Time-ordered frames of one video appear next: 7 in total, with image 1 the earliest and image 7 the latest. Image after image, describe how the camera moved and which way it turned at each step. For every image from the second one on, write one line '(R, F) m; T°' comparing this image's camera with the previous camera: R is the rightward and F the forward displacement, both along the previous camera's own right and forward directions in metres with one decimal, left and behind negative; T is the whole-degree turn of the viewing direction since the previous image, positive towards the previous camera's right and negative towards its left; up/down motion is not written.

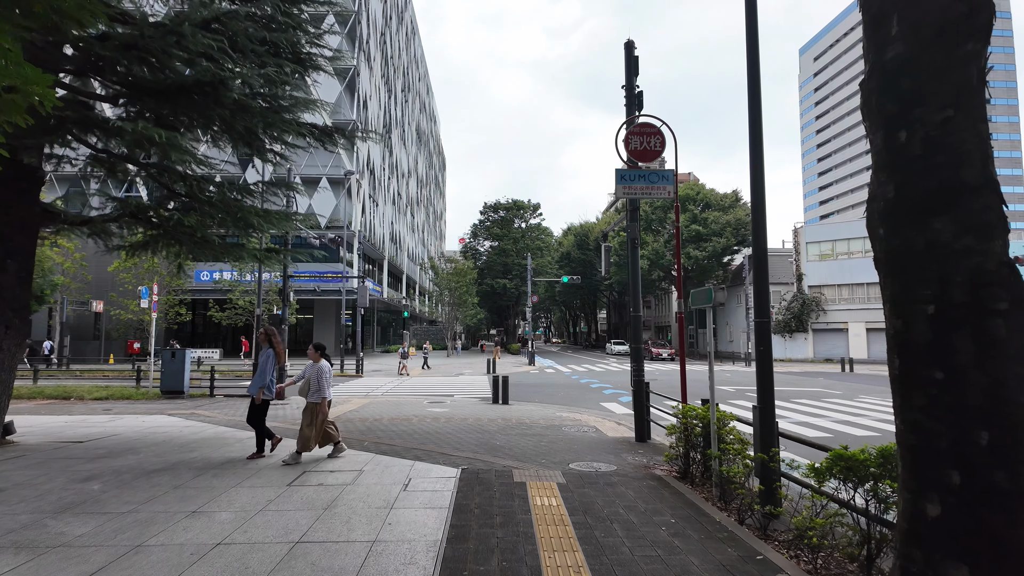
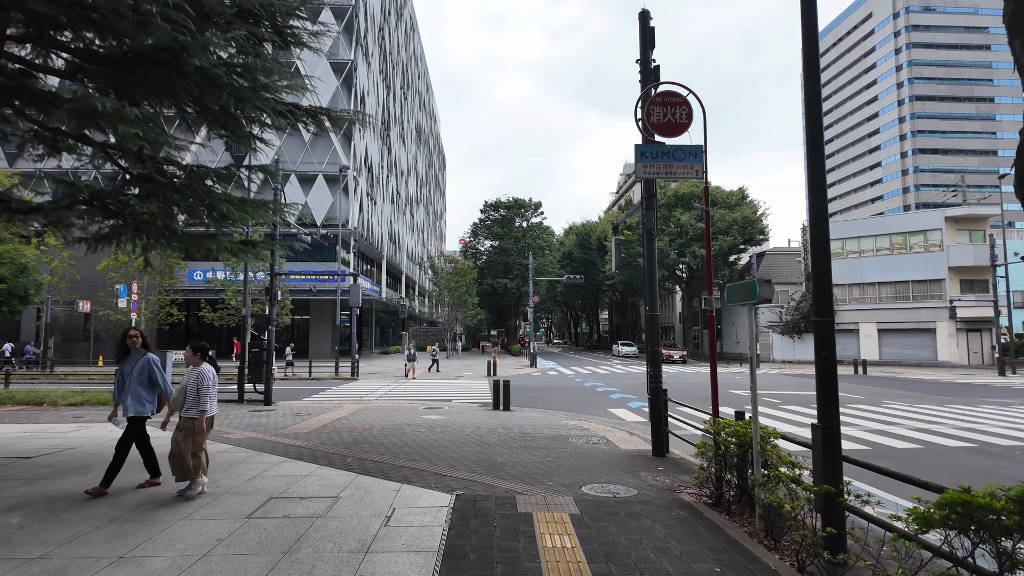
(0.0, +1.0) m; 0°
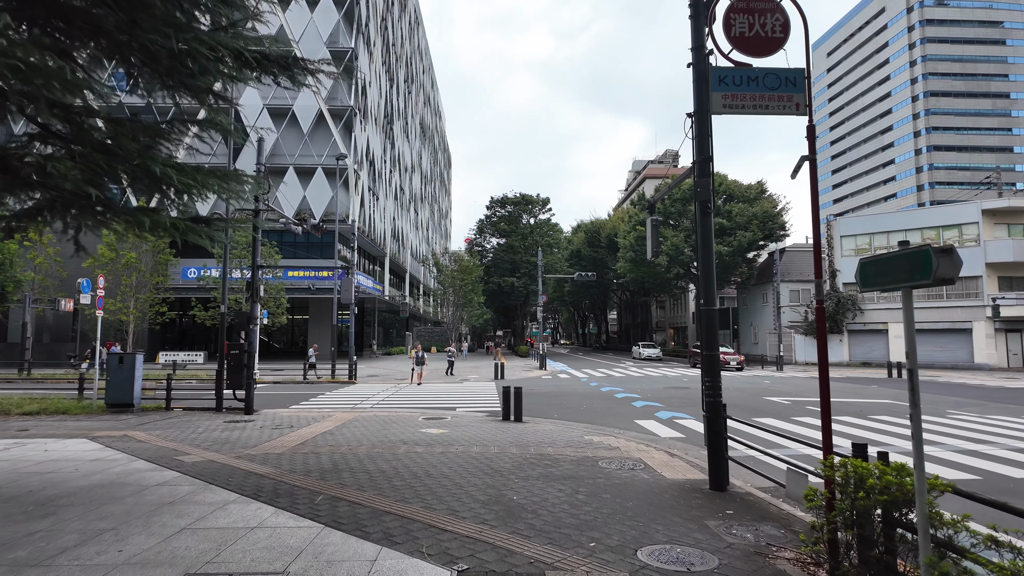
(-0.1, +1.8) m; -1°
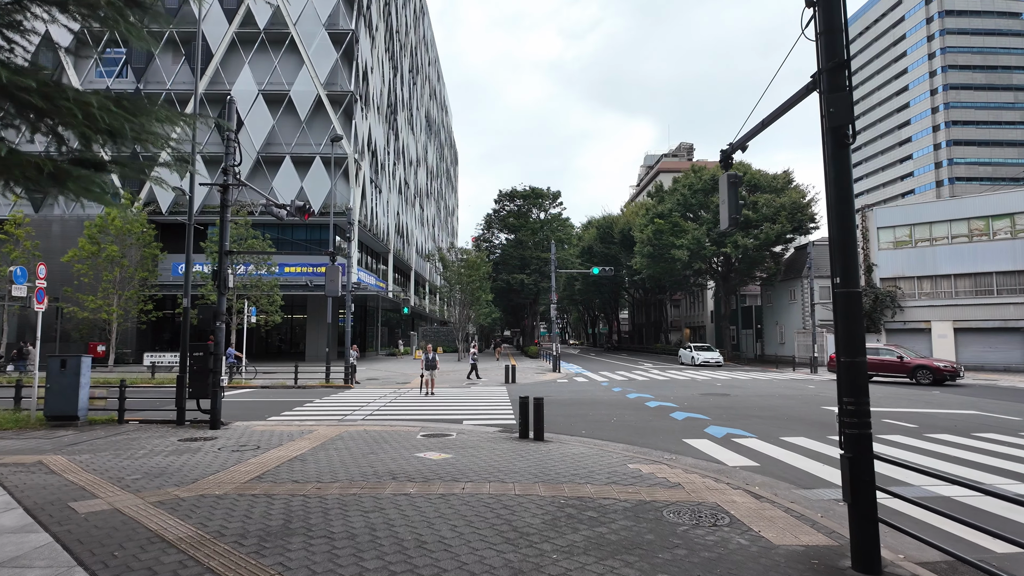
(-0.2, +2.3) m; -1°
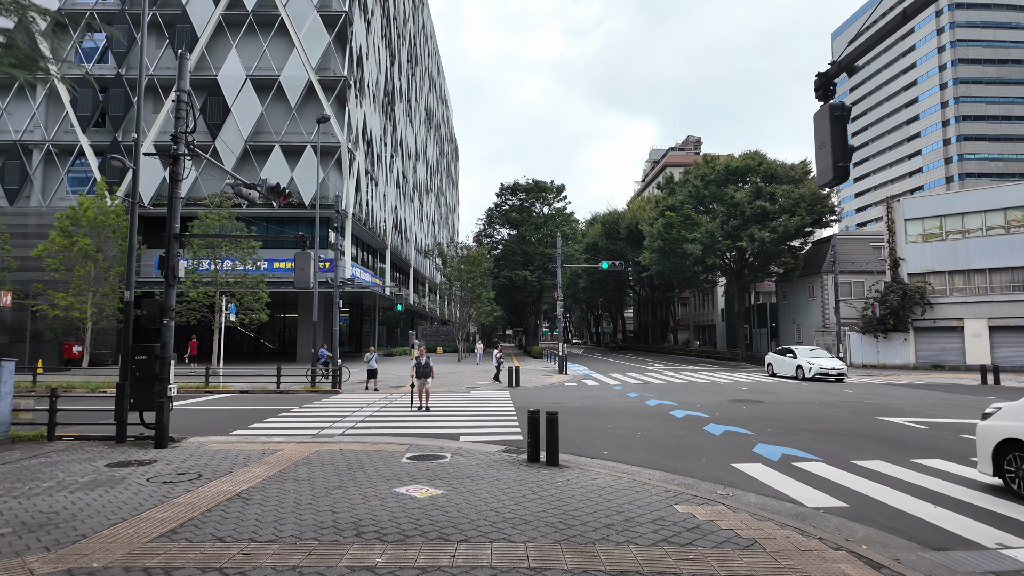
(-0.1, +2.0) m; 0°
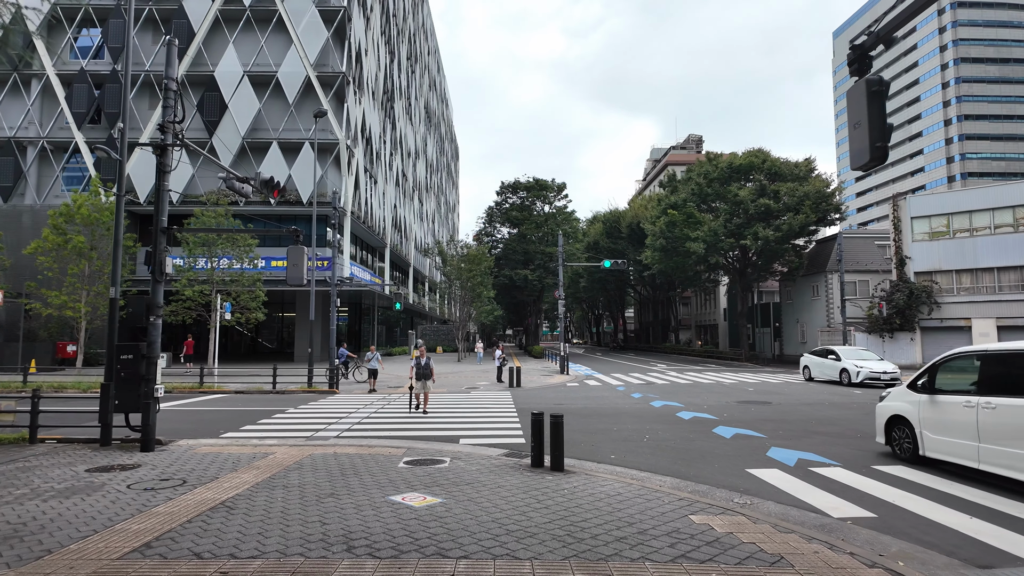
(0.0, +0.4) m; 0°
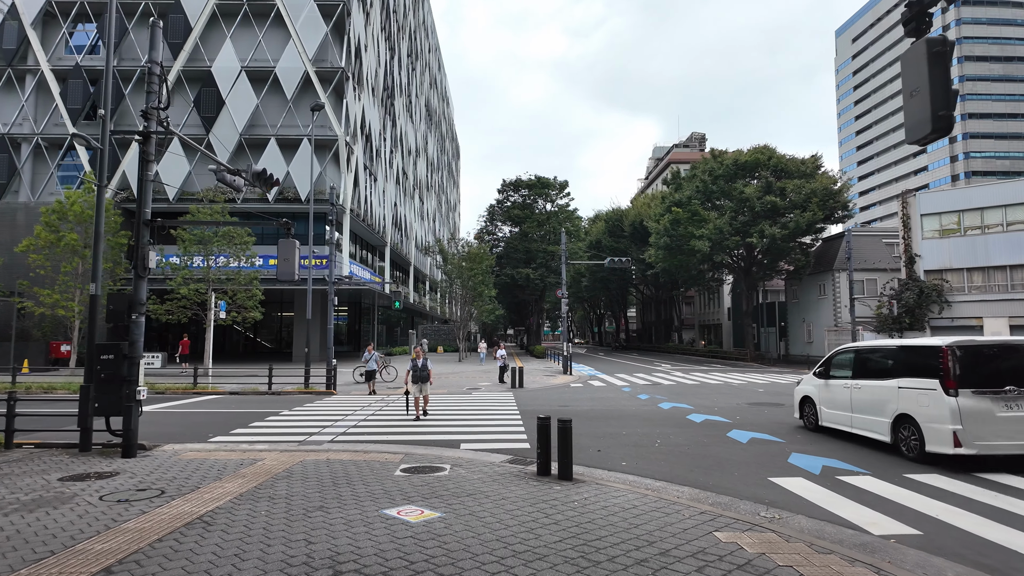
(0.0, +0.5) m; 0°
